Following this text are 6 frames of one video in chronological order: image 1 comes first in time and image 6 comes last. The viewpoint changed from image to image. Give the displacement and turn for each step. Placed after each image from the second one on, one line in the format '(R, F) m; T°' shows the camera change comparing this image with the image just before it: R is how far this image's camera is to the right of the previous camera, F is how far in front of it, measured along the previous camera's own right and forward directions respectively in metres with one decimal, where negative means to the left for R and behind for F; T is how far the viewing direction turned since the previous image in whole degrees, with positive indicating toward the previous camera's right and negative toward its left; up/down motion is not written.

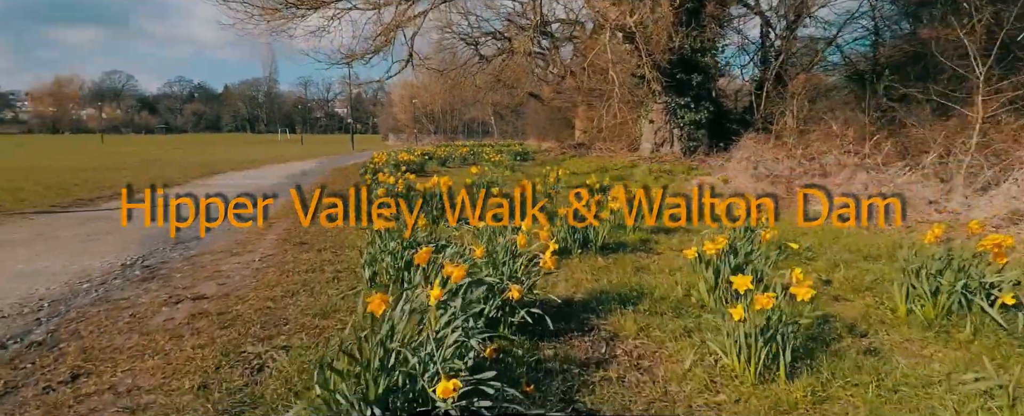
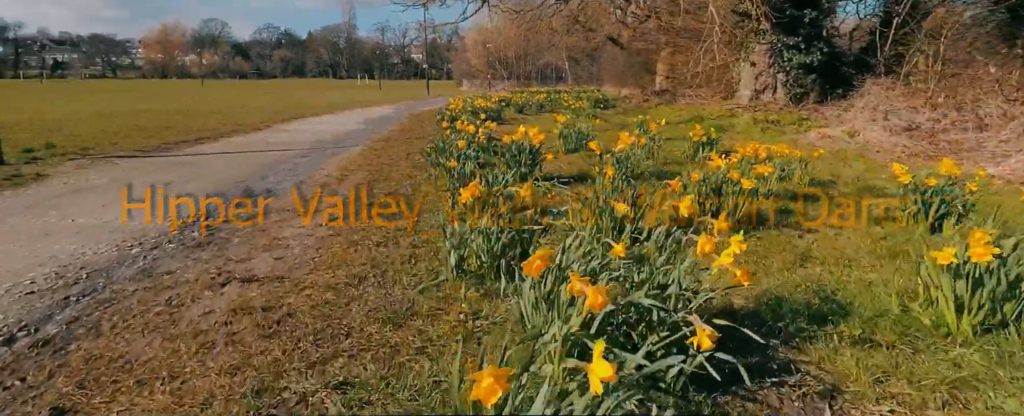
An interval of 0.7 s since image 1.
(-0.3, +1.0) m; -6°
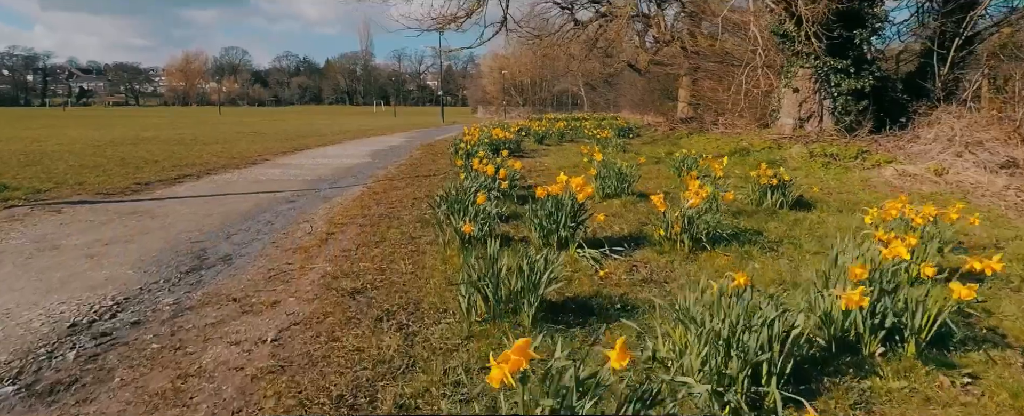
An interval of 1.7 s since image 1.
(-0.2, +1.6) m; -1°
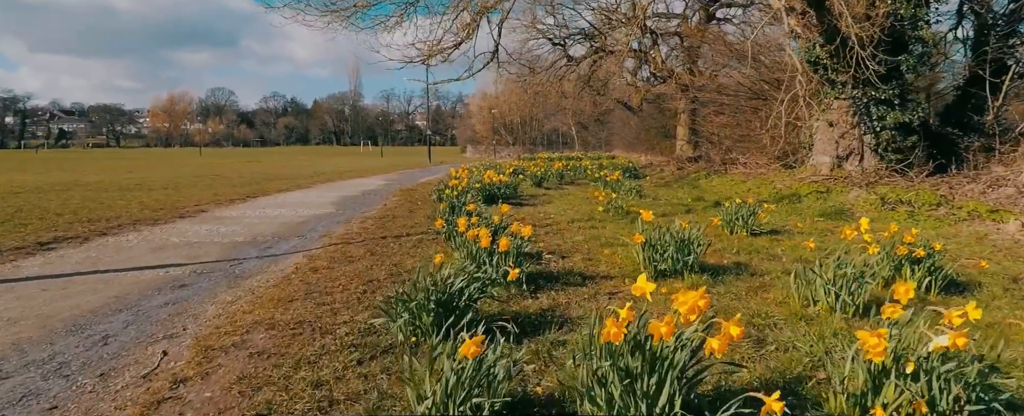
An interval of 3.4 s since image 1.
(-0.1, +2.8) m; +1°
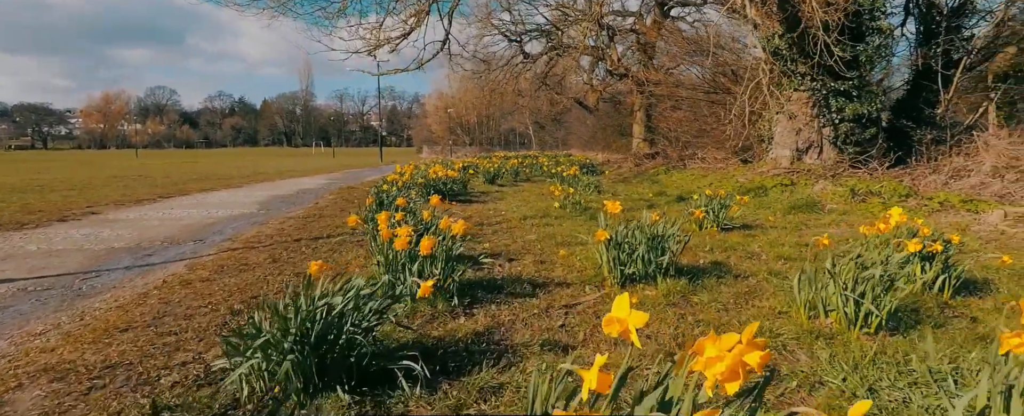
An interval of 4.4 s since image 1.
(+0.2, +1.2) m; +4°
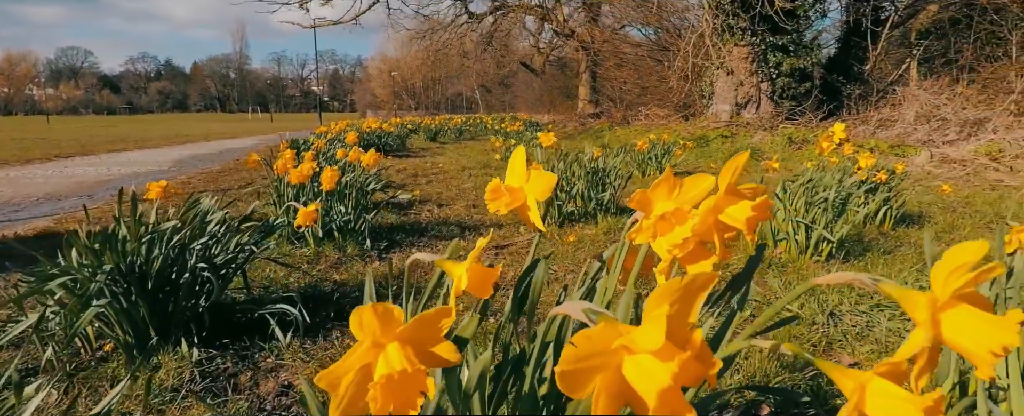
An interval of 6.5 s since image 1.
(+0.1, +0.5) m; +4°
